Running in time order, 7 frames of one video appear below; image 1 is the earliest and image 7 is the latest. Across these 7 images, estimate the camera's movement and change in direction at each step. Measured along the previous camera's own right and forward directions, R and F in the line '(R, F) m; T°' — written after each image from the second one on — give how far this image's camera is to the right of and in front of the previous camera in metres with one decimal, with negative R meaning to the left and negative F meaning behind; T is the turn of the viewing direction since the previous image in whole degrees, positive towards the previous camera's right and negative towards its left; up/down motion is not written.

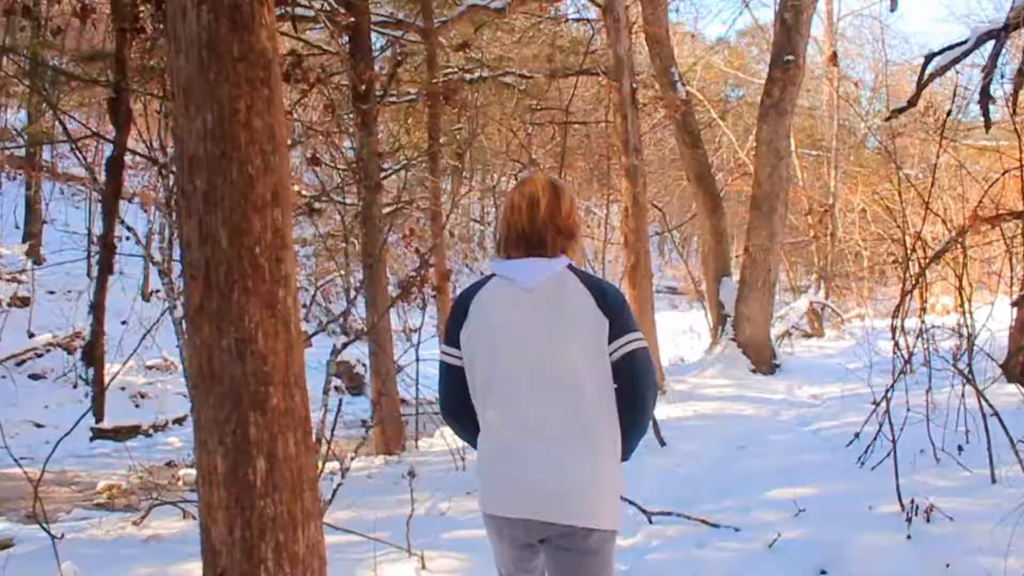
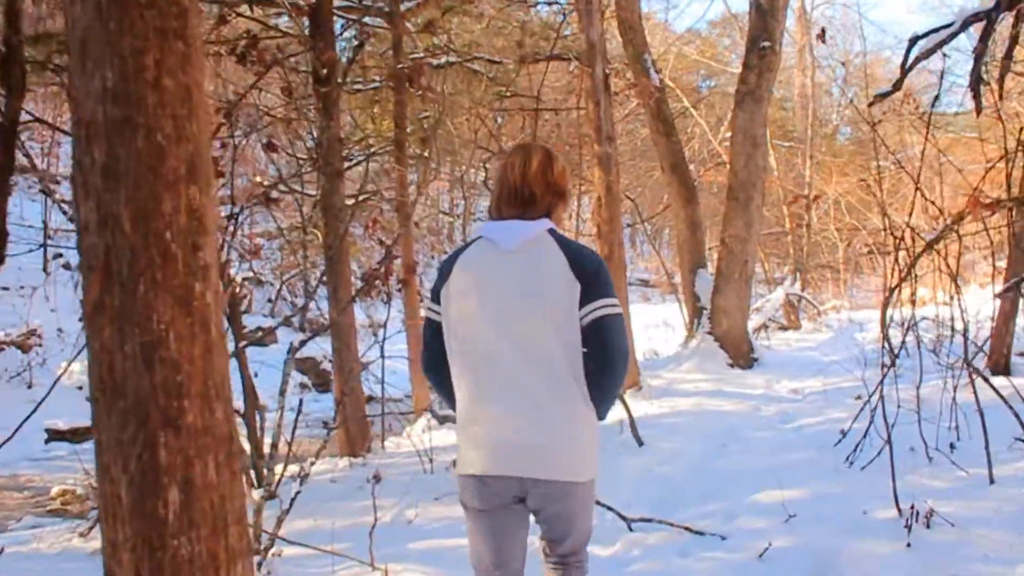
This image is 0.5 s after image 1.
(0.0, +0.3) m; +1°
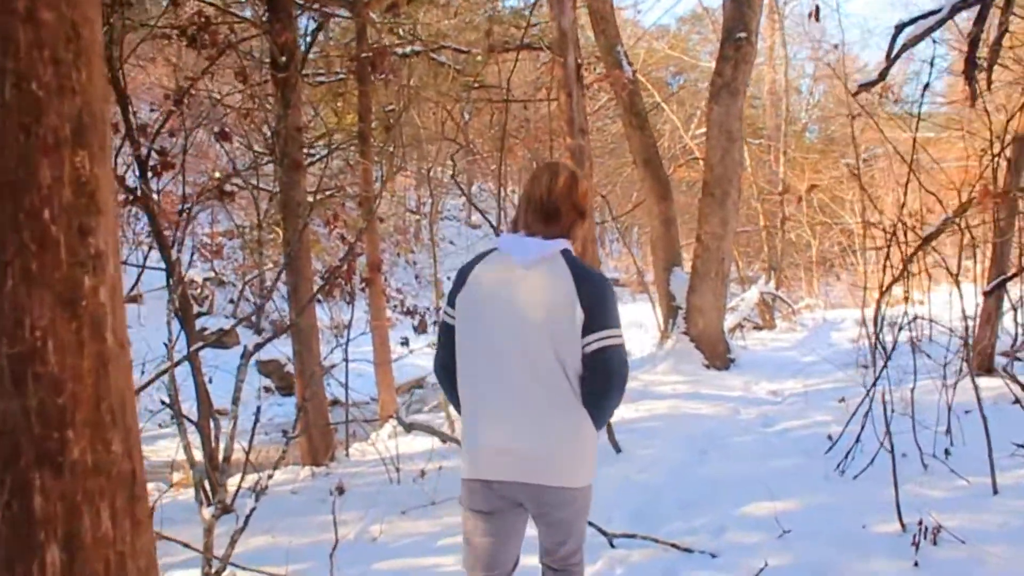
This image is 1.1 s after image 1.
(0.0, +0.3) m; +1°
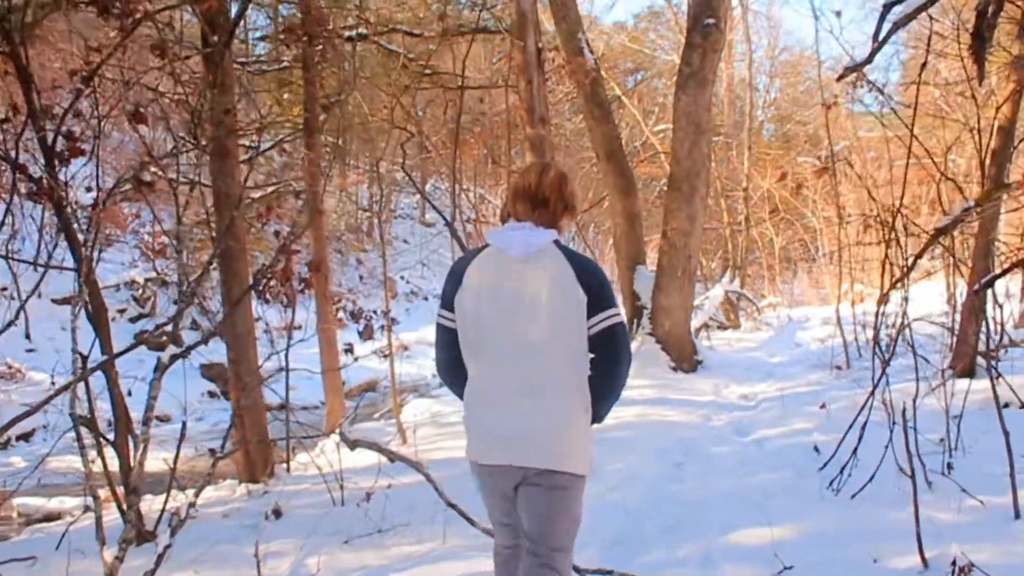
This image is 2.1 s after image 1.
(0.0, +0.6) m; +2°
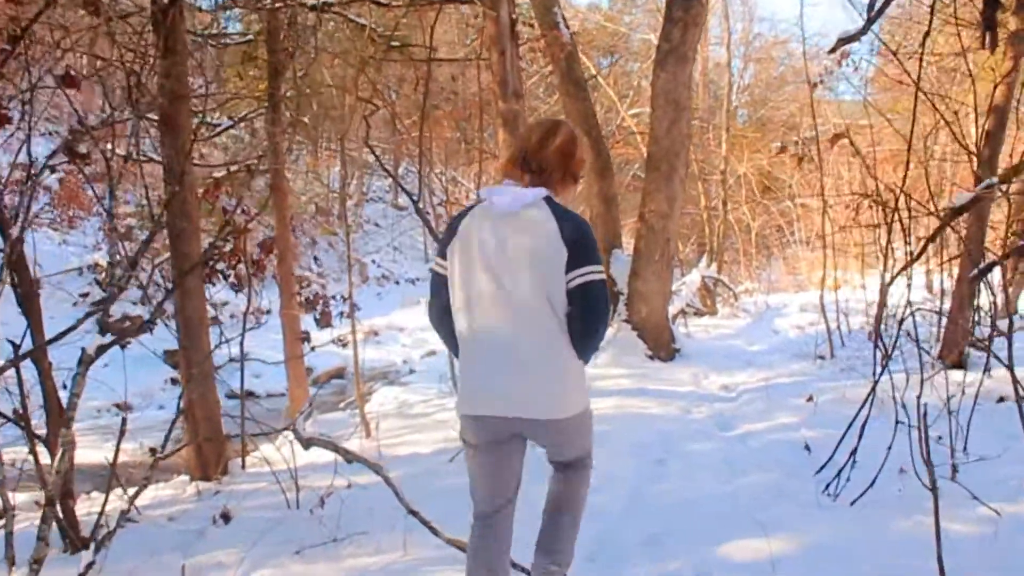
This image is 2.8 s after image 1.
(0.0, +0.4) m; +1°
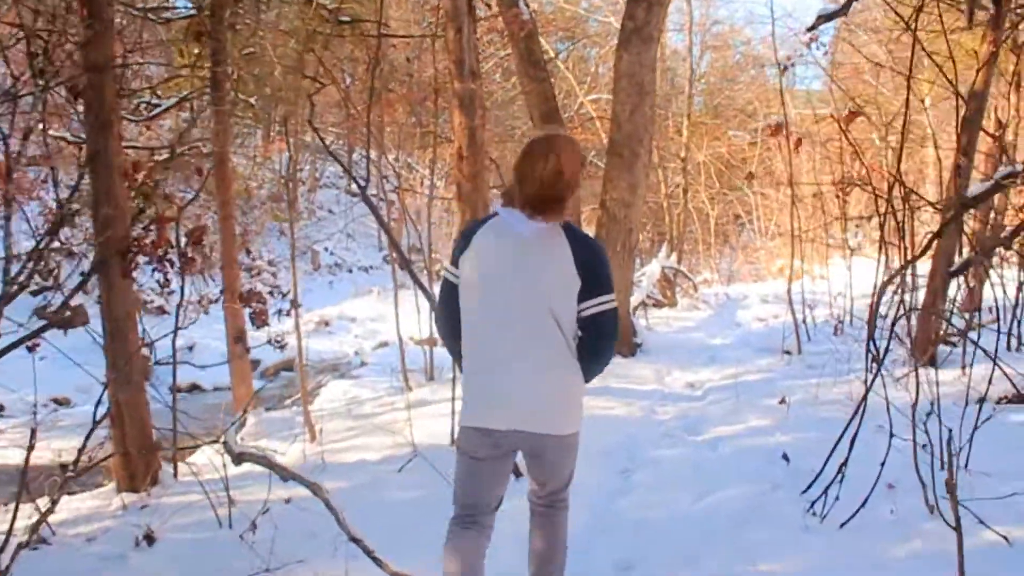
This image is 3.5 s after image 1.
(0.0, +0.4) m; +2°
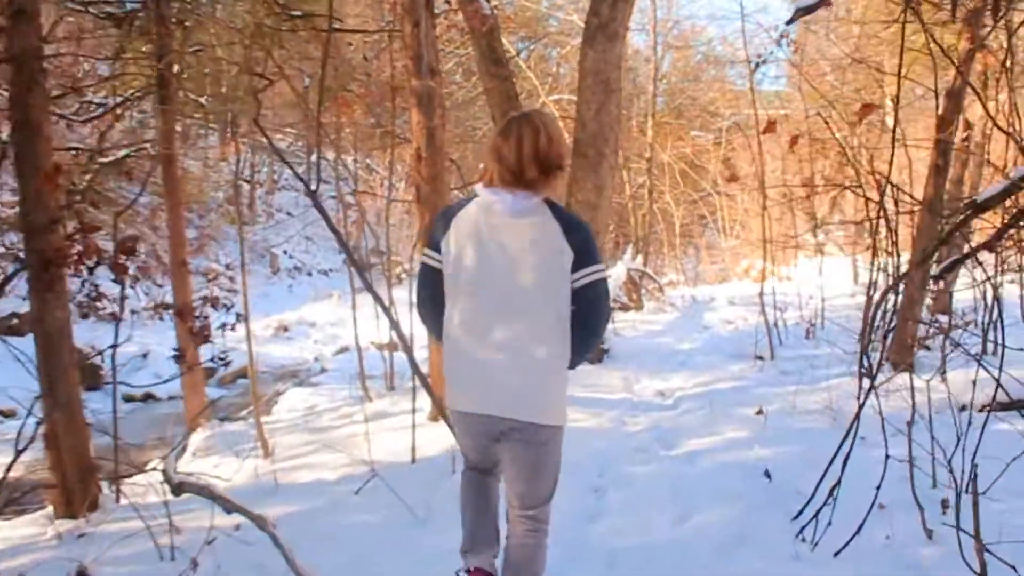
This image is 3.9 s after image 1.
(0.0, +0.3) m; +2°
